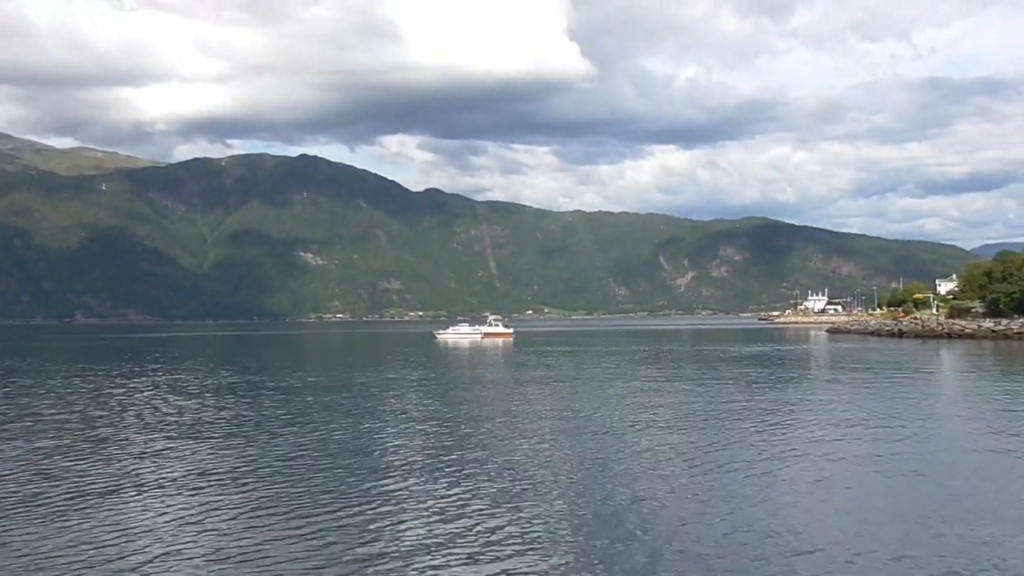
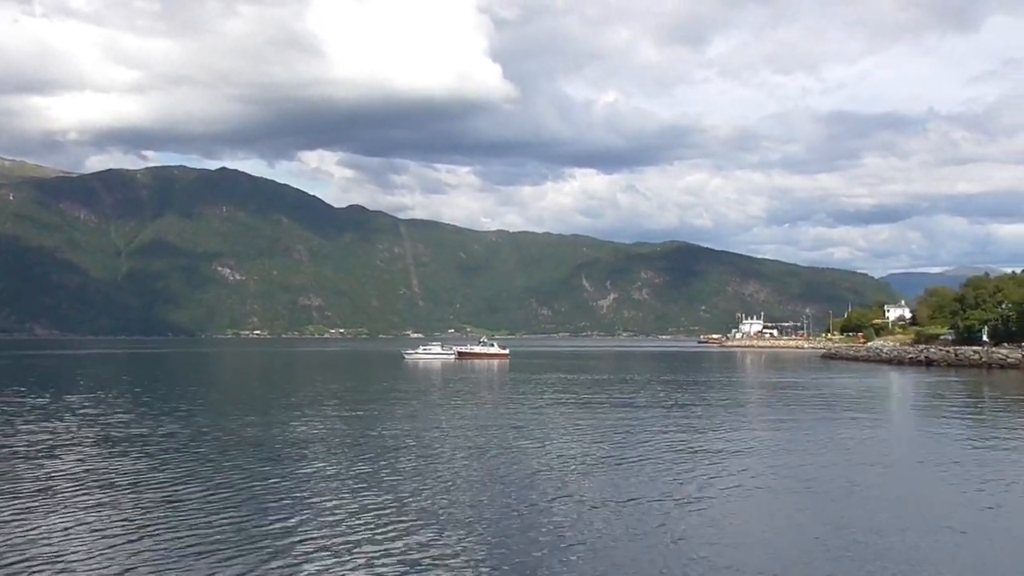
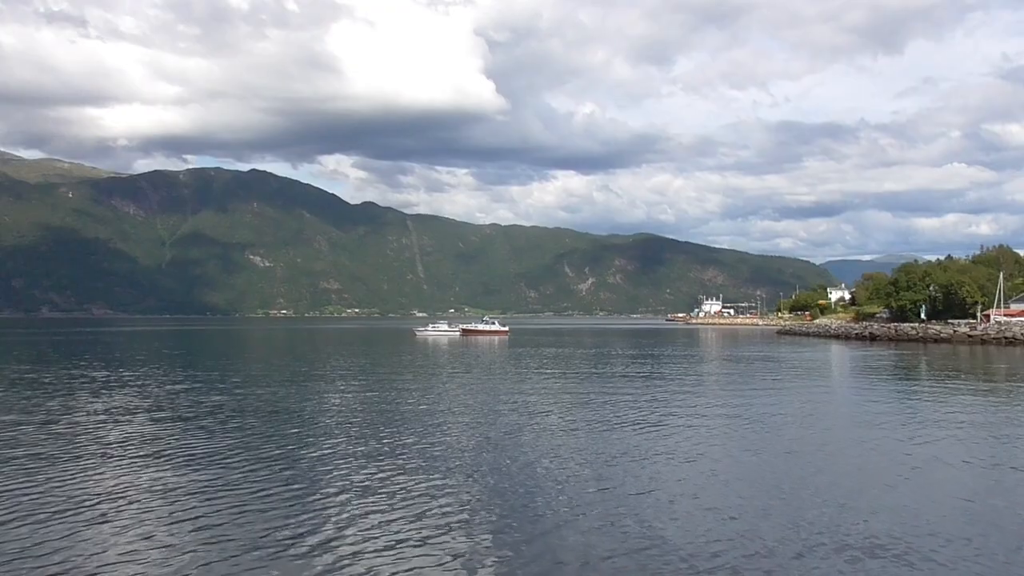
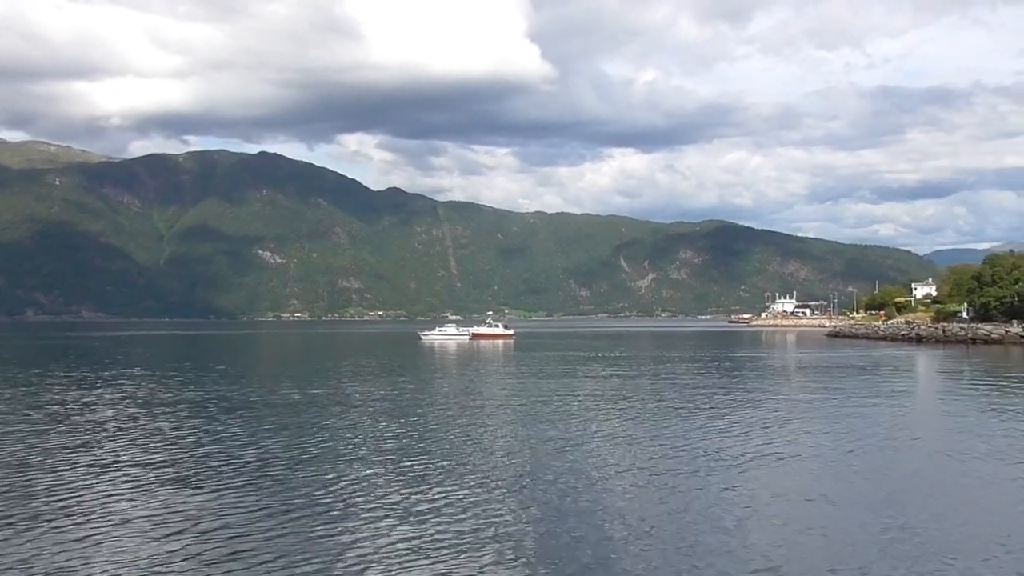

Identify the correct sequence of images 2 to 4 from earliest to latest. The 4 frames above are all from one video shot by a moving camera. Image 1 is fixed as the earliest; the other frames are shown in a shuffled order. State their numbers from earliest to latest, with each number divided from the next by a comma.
4, 2, 3
